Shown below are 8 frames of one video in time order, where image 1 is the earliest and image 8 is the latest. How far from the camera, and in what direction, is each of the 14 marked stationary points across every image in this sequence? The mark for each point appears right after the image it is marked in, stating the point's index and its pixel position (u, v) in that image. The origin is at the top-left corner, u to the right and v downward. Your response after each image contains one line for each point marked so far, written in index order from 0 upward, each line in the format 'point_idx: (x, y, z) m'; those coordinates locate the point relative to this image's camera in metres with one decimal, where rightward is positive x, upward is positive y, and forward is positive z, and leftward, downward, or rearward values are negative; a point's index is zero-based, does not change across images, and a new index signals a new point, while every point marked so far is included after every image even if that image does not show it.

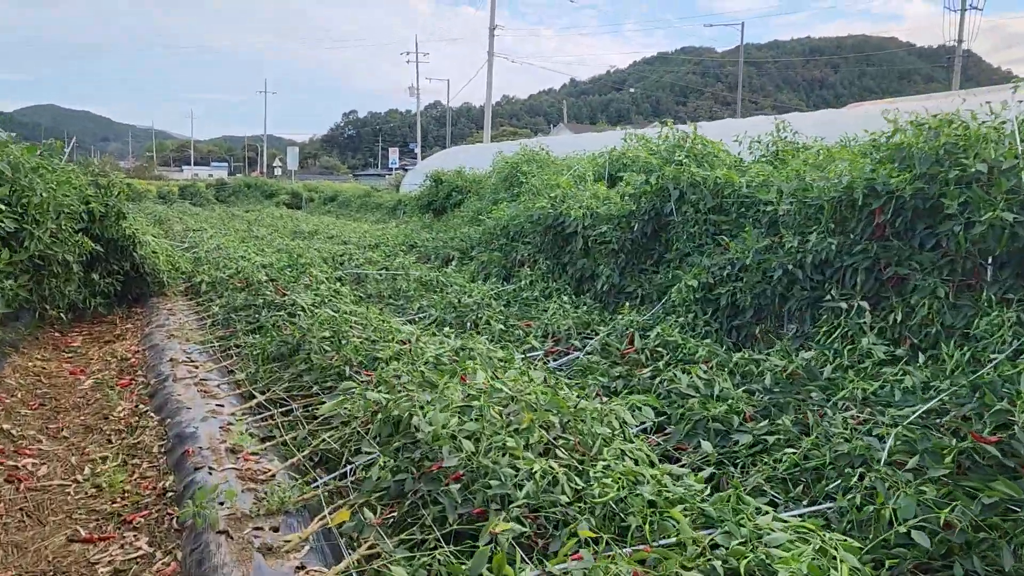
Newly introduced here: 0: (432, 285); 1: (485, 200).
0: (-0.7, 0.0, +7.3) m
1: (-0.3, +1.2, +11.1) m
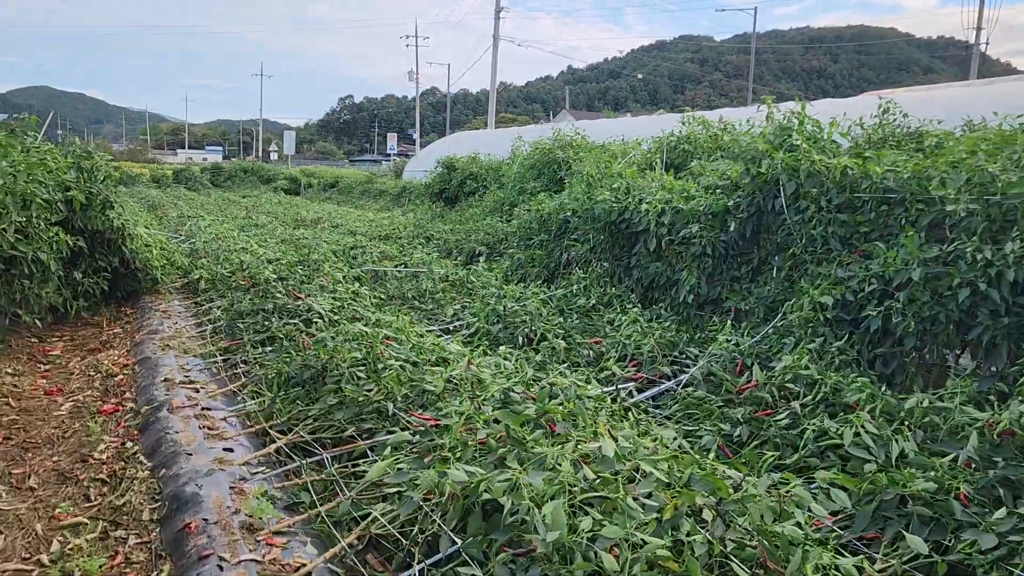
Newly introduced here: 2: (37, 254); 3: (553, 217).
0: (-0.4, 0.0, +6.5) m
1: (0.0, +1.2, +10.2) m
2: (-2.7, +0.2, +4.8) m
3: (+0.3, +0.5, +6.4) m
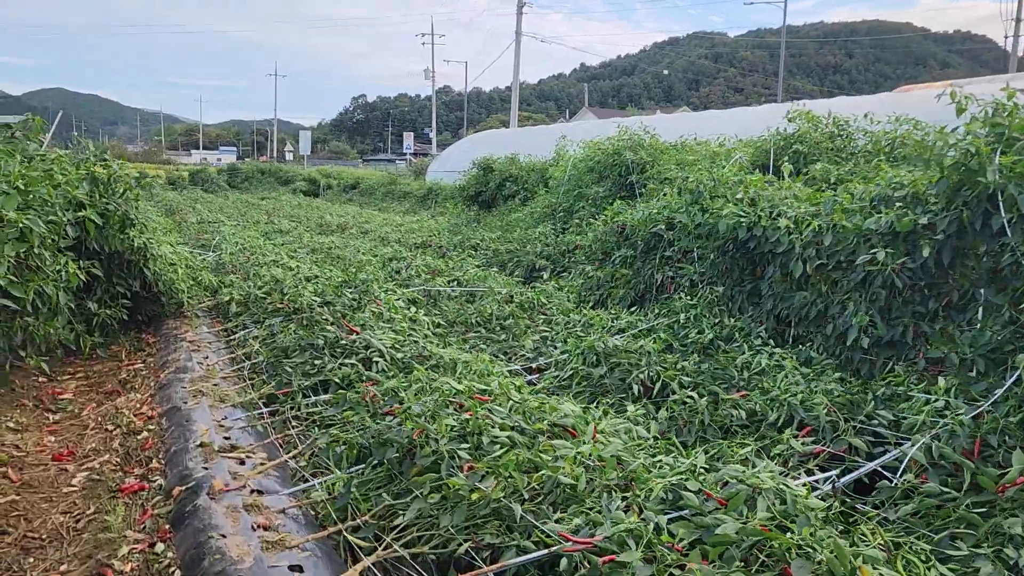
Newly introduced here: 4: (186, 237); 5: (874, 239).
0: (+0.1, -0.2, +5.6) m
1: (+0.5, +1.1, +9.4) m
2: (-2.2, 0.0, +3.9) m
3: (+0.8, +0.4, +5.5) m
4: (-4.5, +0.7, +11.5) m
5: (+1.5, +0.2, +3.4) m
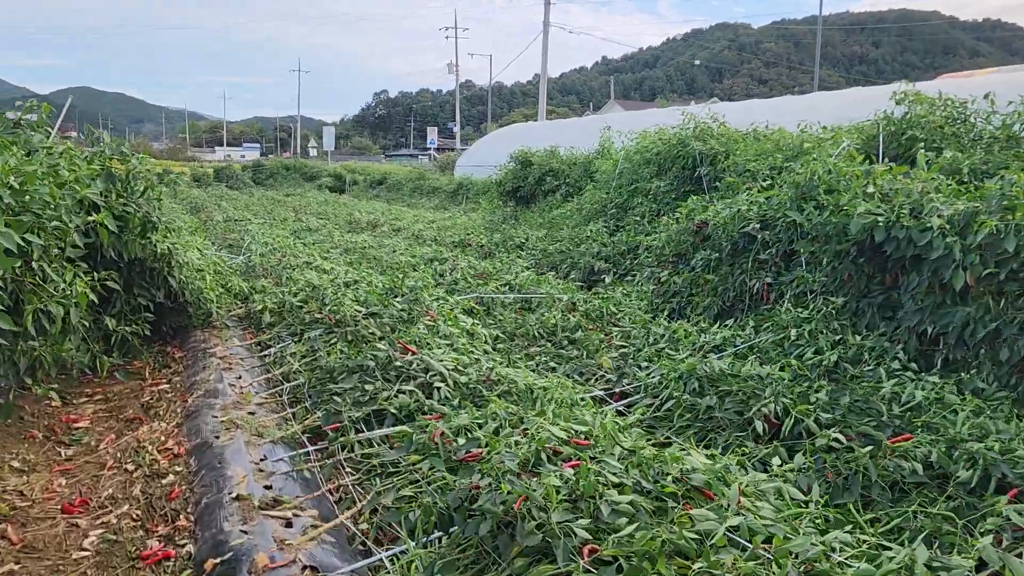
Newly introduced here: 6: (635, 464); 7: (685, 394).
0: (+0.6, -0.2, +5.0) m
1: (+1.0, +1.0, +8.7) m
2: (-1.9, -0.1, +3.4) m
3: (+1.2, +0.3, +4.9) m
4: (-3.9, +0.7, +11.0) m
5: (+1.8, +0.1, +2.7) m
6: (+0.4, -0.5, +2.5) m
7: (+0.7, -0.4, +3.4) m
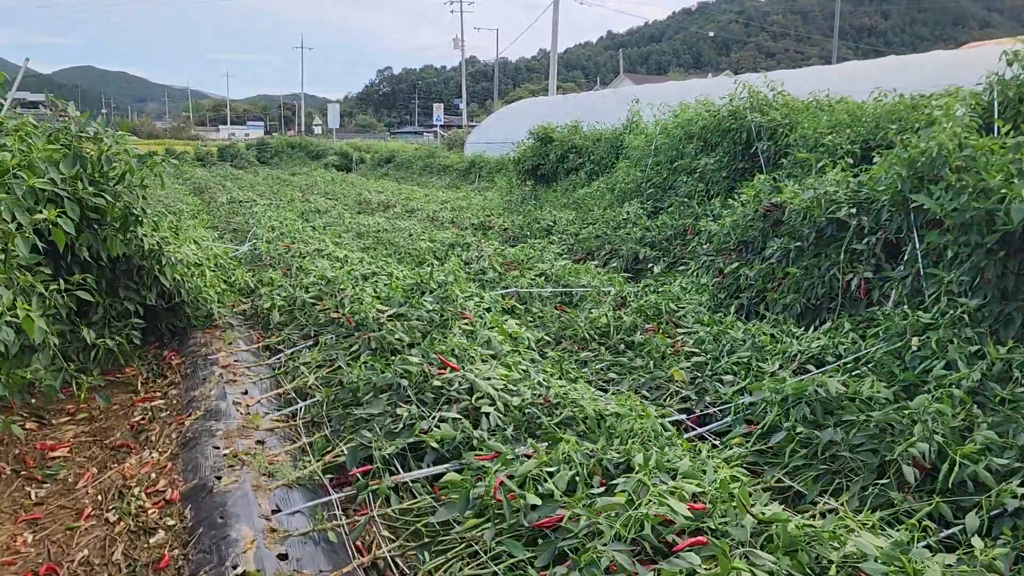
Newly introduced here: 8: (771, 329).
0: (+0.8, -0.2, +4.3) m
1: (+1.3, +1.2, +8.0) m
2: (-1.6, -0.1, +2.7) m
3: (+1.5, +0.4, +4.2) m
4: (-3.7, +0.8, +10.3) m
5: (+2.1, +0.1, +2.1) m
6: (+0.6, -0.6, +1.8) m
7: (+0.9, -0.5, +2.8) m
8: (+1.2, -0.2, +3.8) m
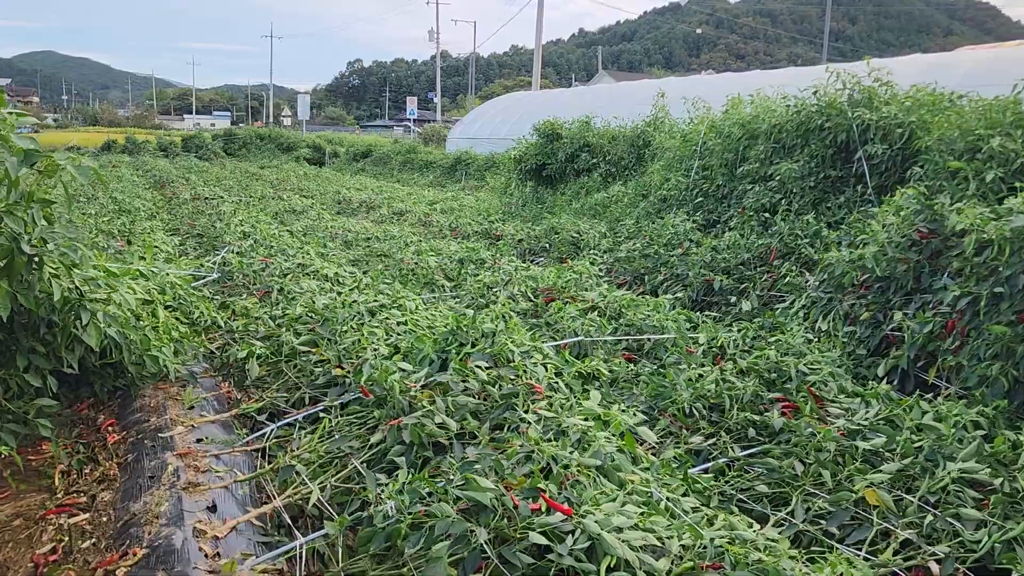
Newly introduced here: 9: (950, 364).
0: (+1.1, -0.4, +3.1) m
1: (+1.5, +1.0, +6.8) m
2: (-1.3, -0.3, +1.4) m
3: (+1.8, +0.1, +3.0) m
4: (-3.6, +0.7, +8.9) m
5: (+2.5, -0.1, +0.9) m
6: (+1.0, -0.8, +0.6) m
7: (+1.3, -0.7, +1.6) m
8: (+1.5, -0.4, +2.7) m
9: (+1.6, -0.3, +3.0) m
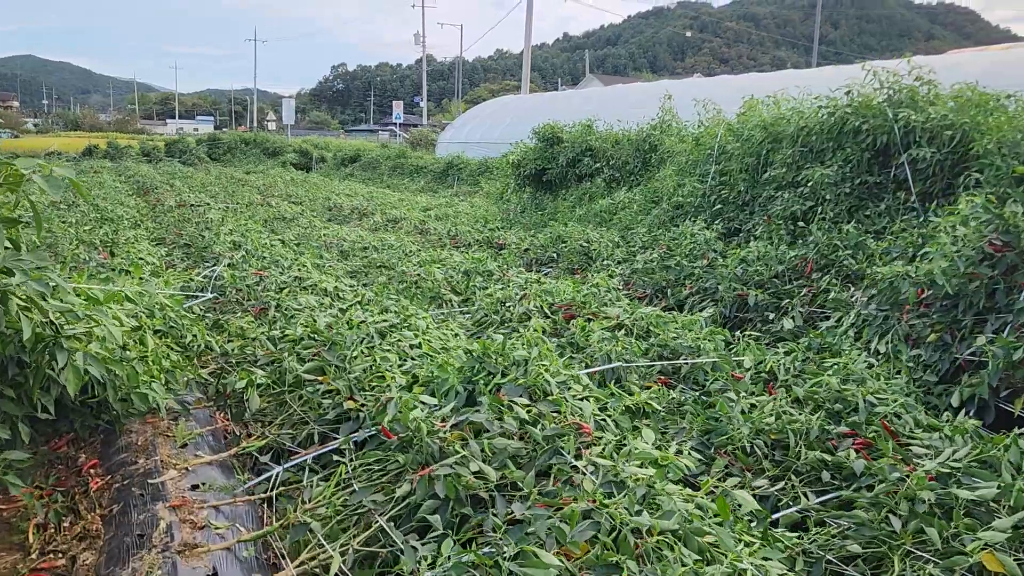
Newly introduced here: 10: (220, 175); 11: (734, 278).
0: (+1.2, -0.5, +2.7) m
1: (+1.5, +0.9, +6.5) m
2: (-1.1, -0.4, +1.0) m
3: (+1.9, +0.1, +2.7) m
4: (-3.6, +0.6, +8.5) m
5: (+2.6, -0.2, +0.6) m
6: (+1.2, -0.9, +0.3) m
7: (+1.5, -0.7, +1.2) m
8: (+1.7, -0.5, +2.3) m
9: (+1.7, -0.3, +2.7) m
10: (-6.0, +2.3, +17.3) m
11: (+1.2, +0.1, +4.6) m
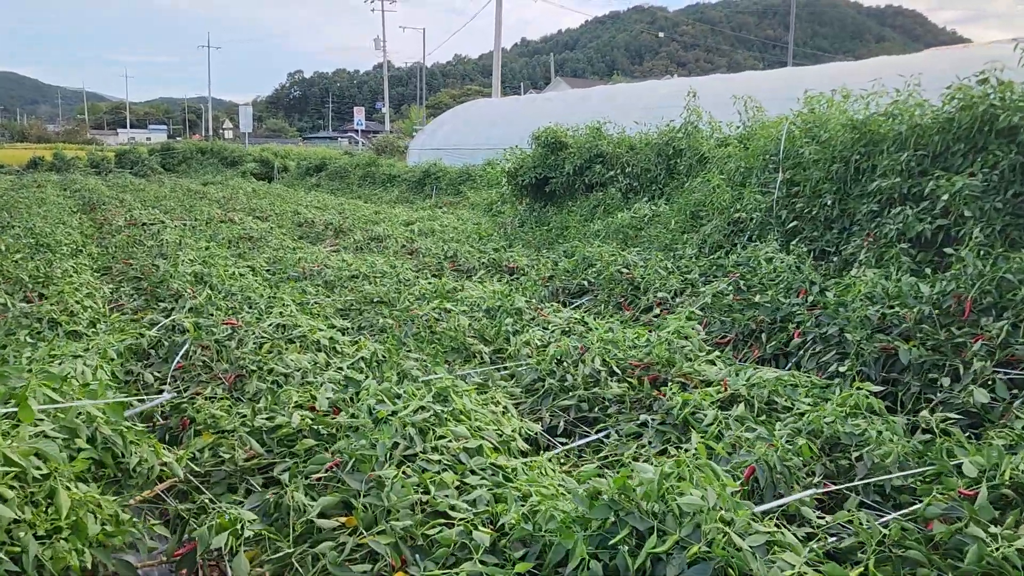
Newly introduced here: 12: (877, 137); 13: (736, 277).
0: (+1.6, -0.7, +1.6) m
1: (+1.7, +0.7, +5.4) m
2: (-0.7, -0.6, -0.2) m
3: (+2.3, -0.1, +1.6) m
4: (-3.5, +0.2, +7.2) m
5: (+3.1, -0.3, -0.4) m
6: (+1.6, -1.1, -0.8) m
7: (+1.9, -0.9, +0.1) m
8: (+2.0, -0.7, +1.2) m
9: (+2.1, -0.5, +1.6) m
10: (-6.4, +1.9, +15.9) m
11: (+1.5, -0.1, +3.5) m
12: (+2.0, +0.9, +4.7) m
13: (+1.3, +0.1, +4.7) m
